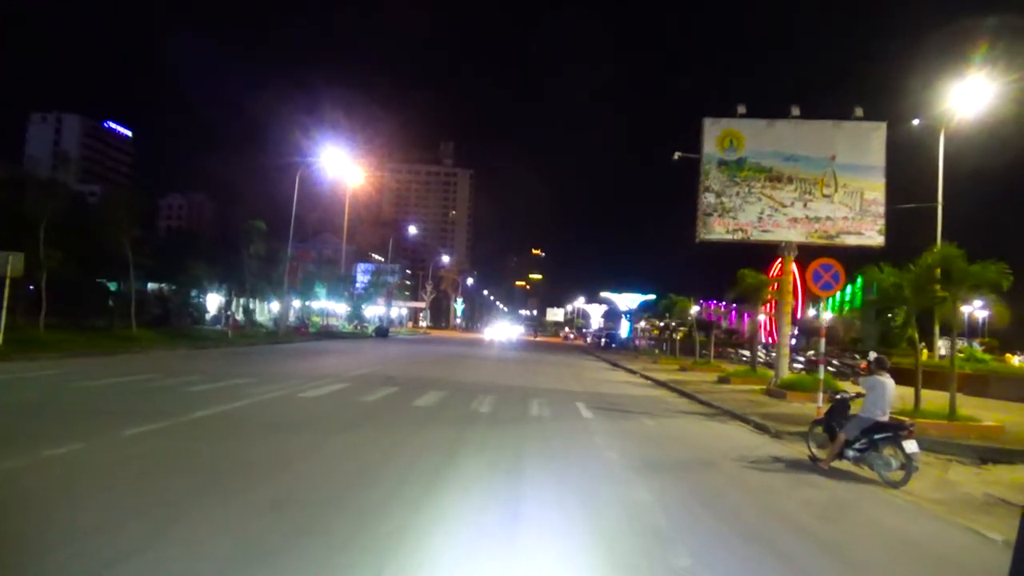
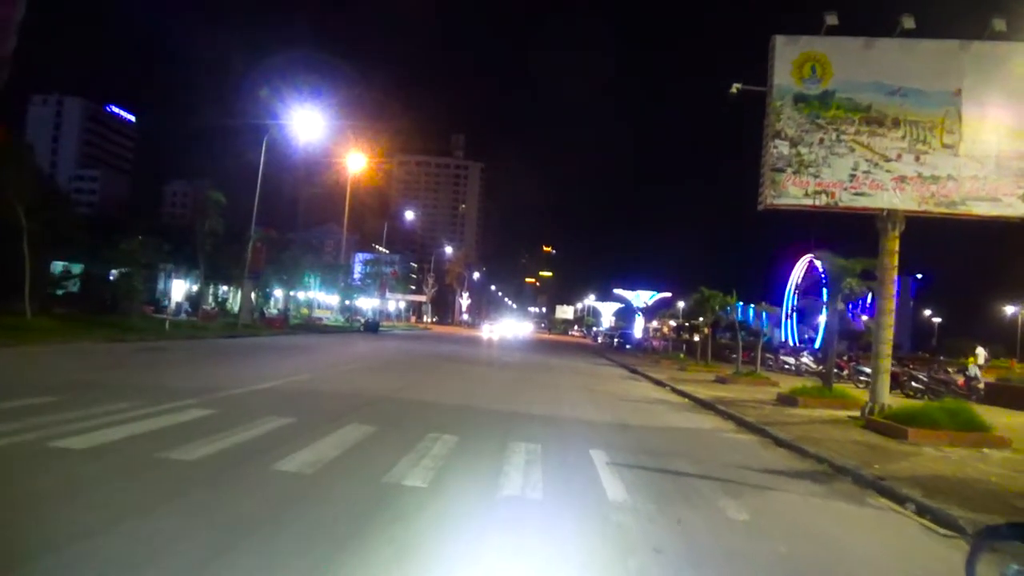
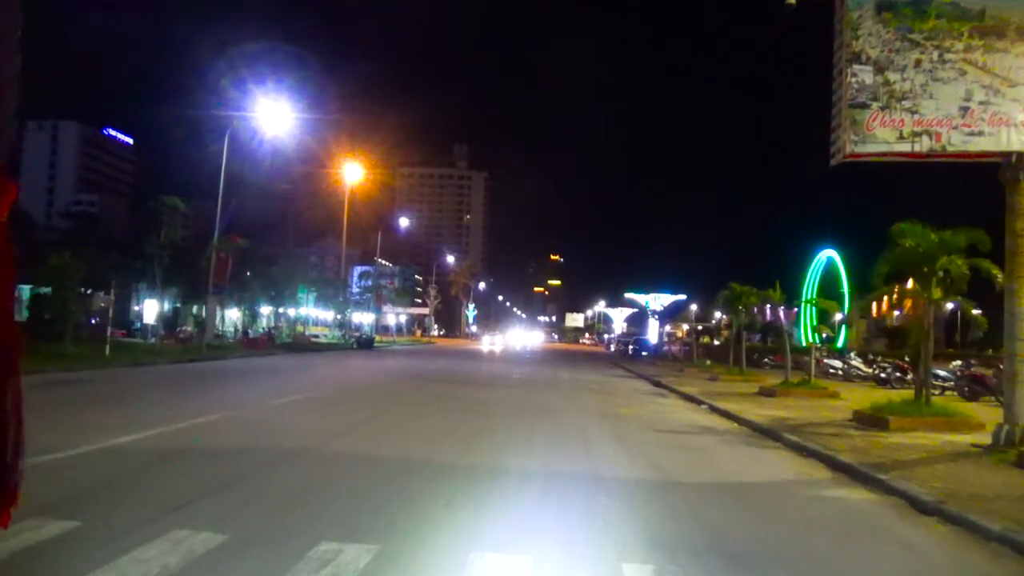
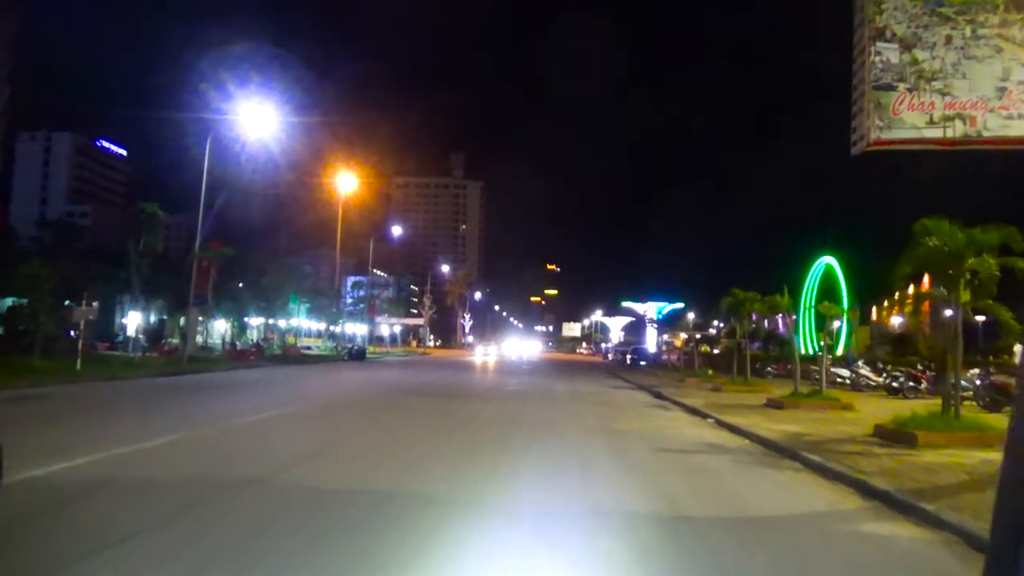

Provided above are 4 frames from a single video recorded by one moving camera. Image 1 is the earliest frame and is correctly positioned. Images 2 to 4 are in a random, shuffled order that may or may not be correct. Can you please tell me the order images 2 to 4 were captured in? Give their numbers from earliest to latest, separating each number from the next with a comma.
2, 3, 4
